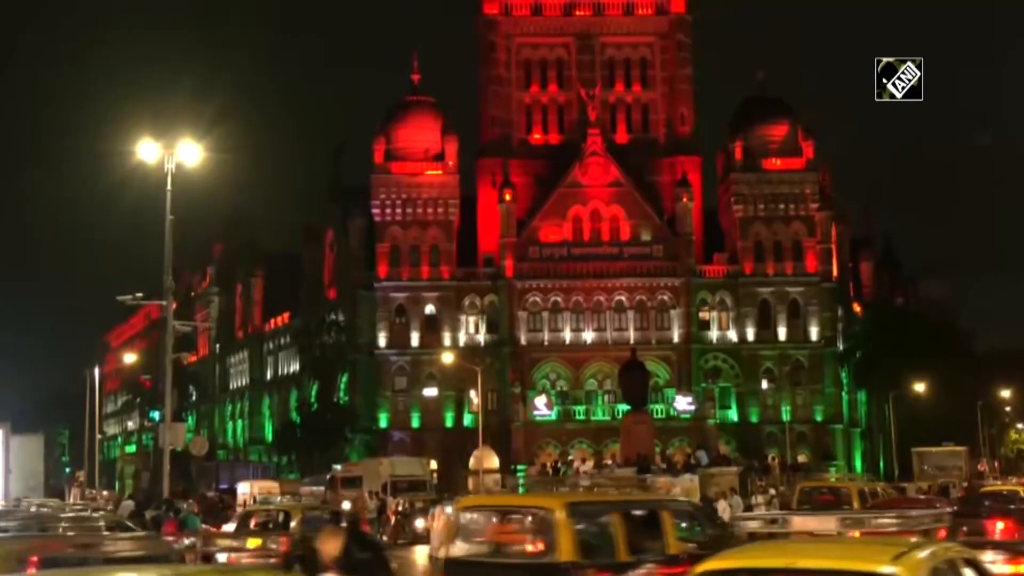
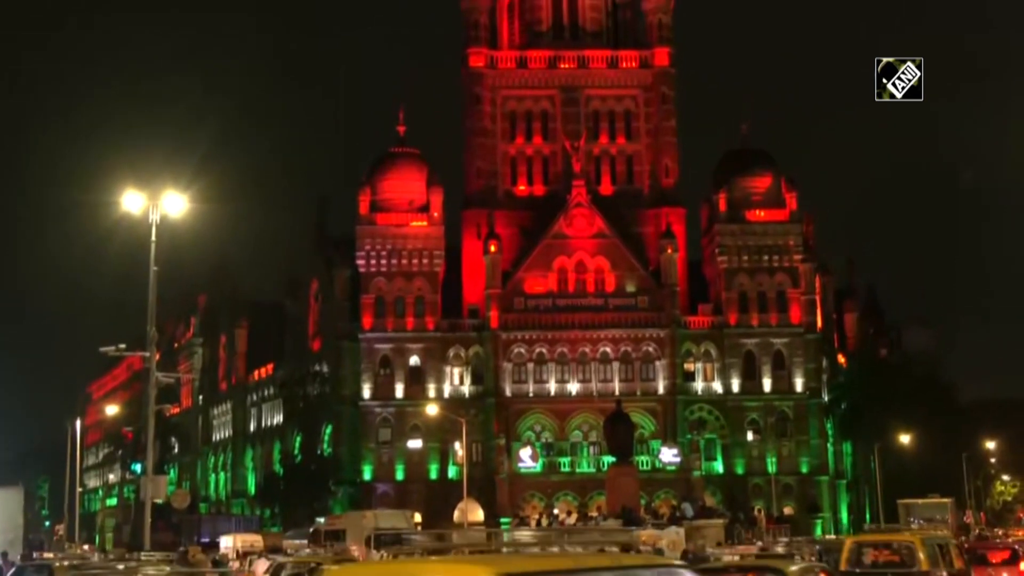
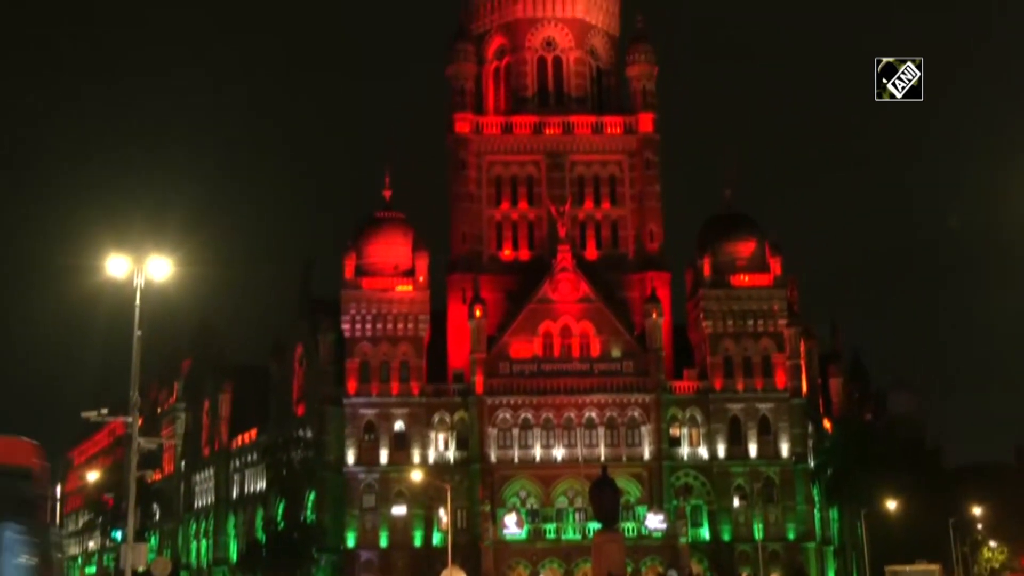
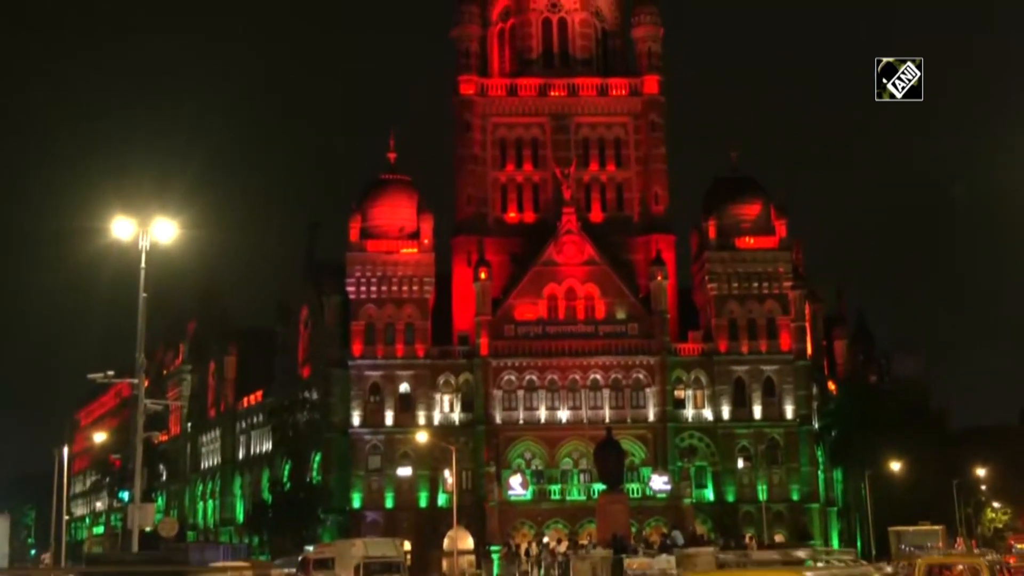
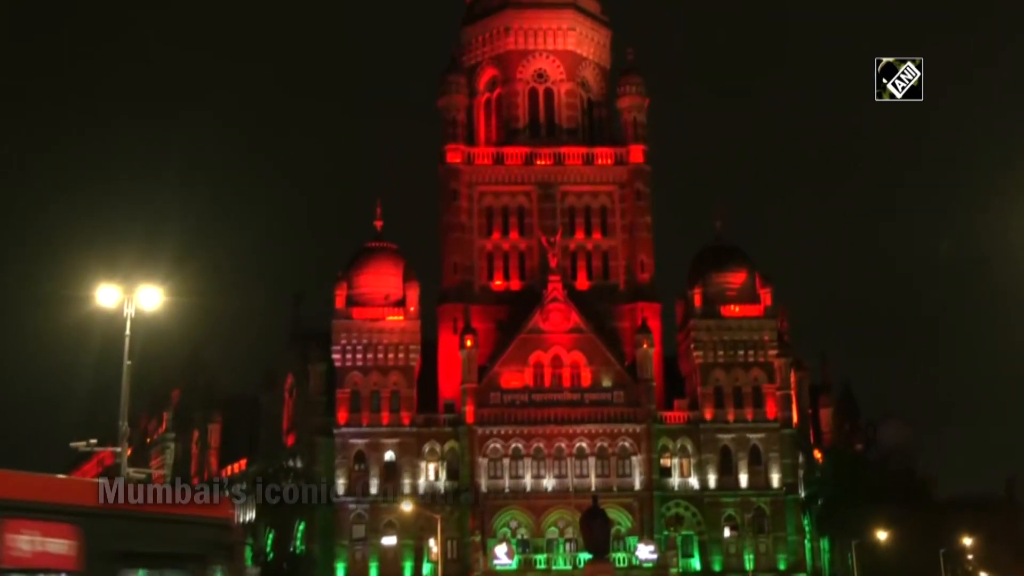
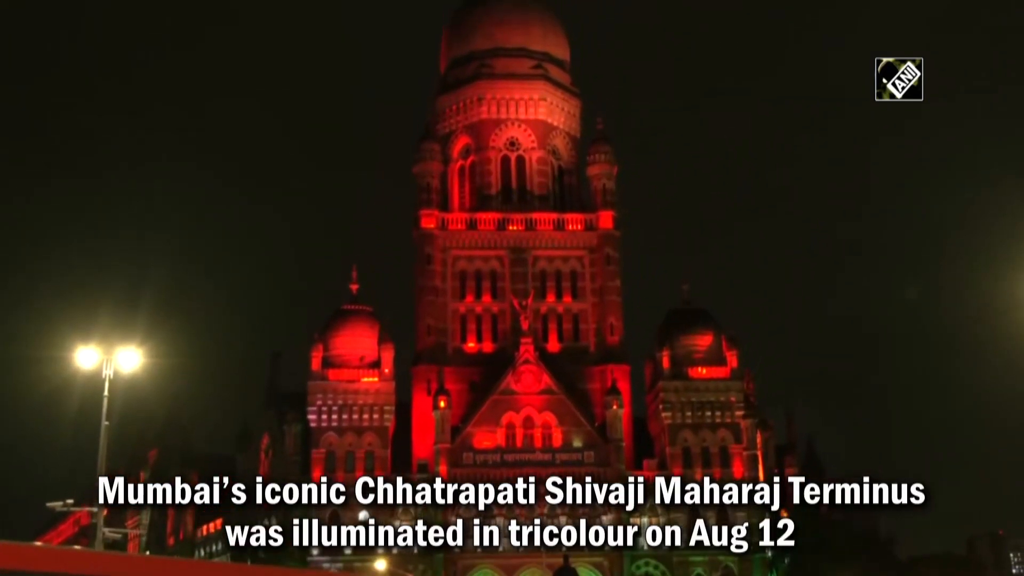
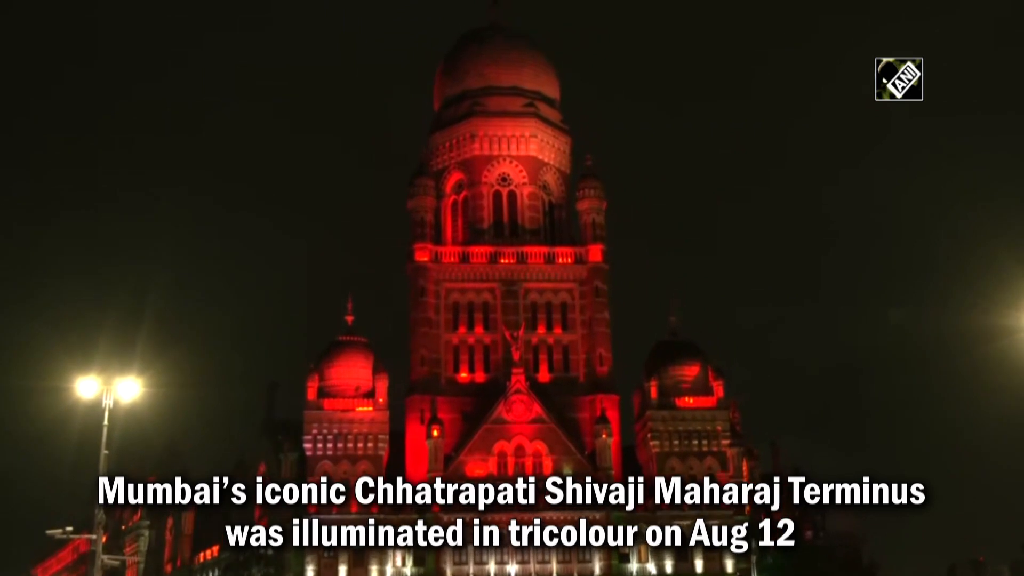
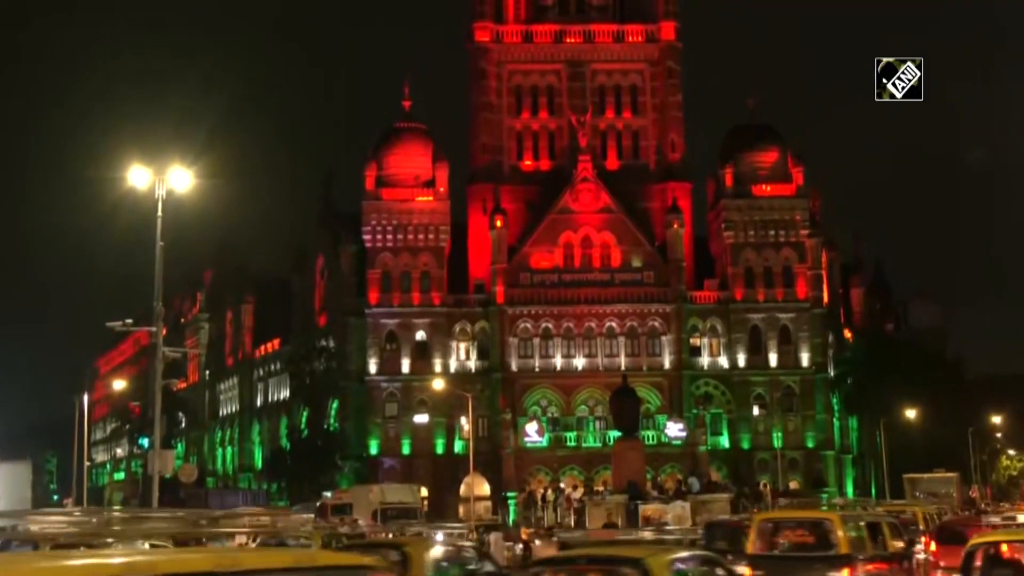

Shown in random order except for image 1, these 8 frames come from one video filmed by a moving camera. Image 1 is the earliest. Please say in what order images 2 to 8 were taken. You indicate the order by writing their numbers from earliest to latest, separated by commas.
8, 2, 4, 3, 5, 6, 7
